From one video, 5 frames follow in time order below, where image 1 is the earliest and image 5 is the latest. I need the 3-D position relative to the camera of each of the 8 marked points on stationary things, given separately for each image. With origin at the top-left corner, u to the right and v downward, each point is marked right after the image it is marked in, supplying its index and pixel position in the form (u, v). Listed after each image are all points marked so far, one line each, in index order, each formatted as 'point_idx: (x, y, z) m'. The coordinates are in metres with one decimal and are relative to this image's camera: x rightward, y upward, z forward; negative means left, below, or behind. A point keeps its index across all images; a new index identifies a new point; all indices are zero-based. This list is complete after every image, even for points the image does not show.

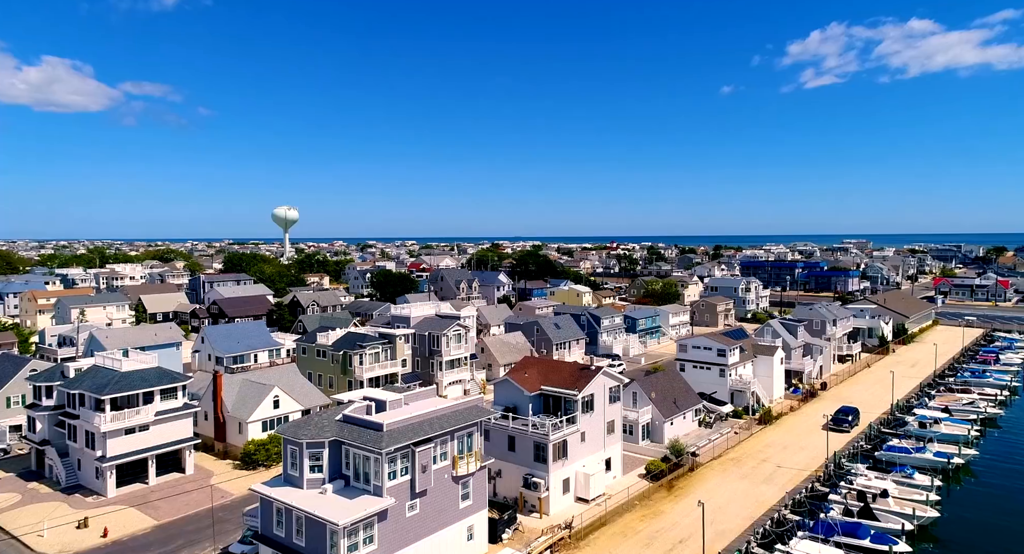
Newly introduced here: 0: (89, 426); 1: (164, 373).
0: (-10.6, -3.7, +18.1) m
1: (-9.3, -2.6, +19.3) m
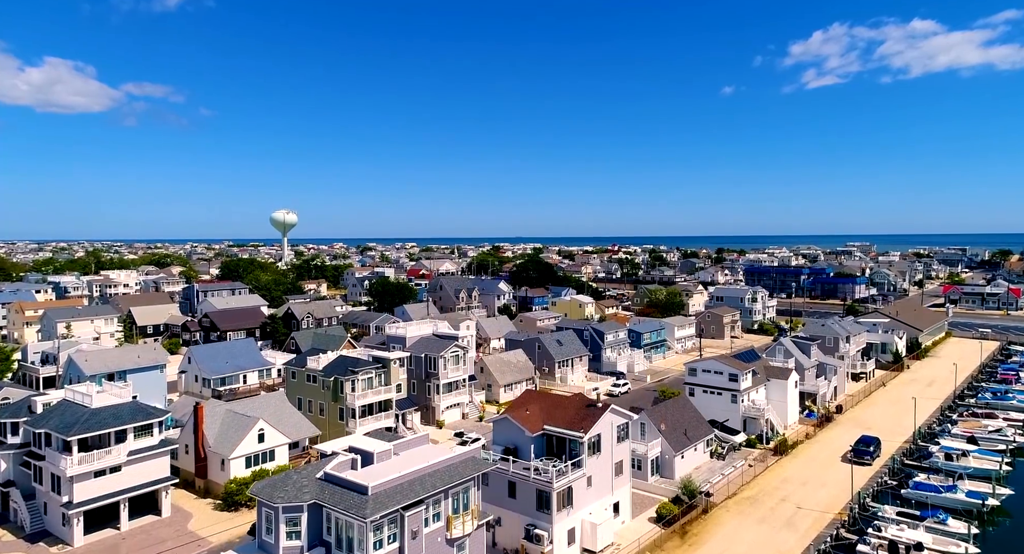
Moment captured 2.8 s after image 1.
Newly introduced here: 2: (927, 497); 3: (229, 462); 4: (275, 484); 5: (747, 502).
0: (-10.6, -4.4, +16.7) m
1: (-9.3, -3.3, +18.0) m
2: (+10.9, -5.8, +19.0) m
3: (-7.6, -5.0, +19.4) m
4: (-4.0, -3.5, +12.2) m
5: (+6.2, -5.9, +19.1) m
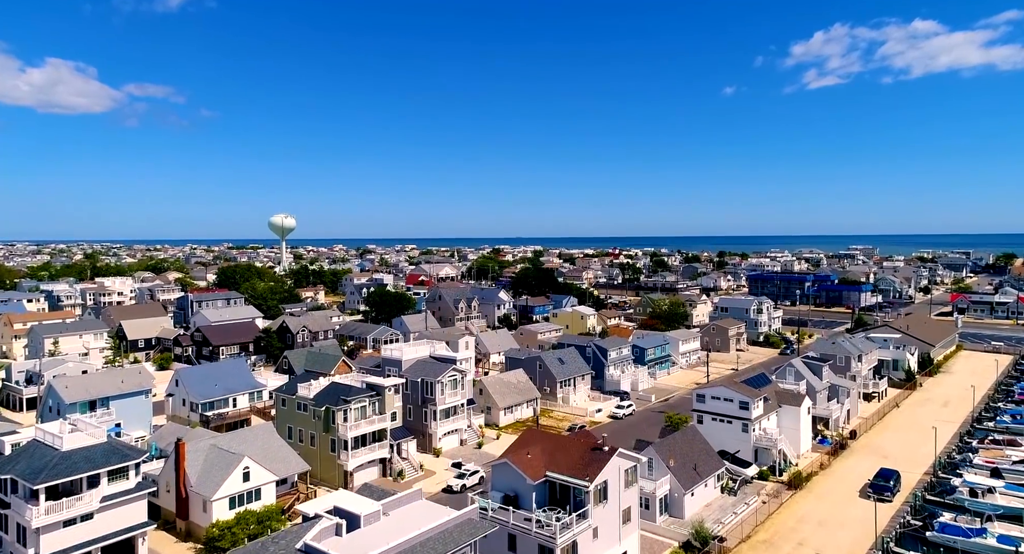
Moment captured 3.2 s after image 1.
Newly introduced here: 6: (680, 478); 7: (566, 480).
0: (-10.6, -5.2, +15.6) m
1: (-9.3, -4.0, +16.8) m
2: (+10.9, -6.5, +17.9) m
3: (-7.6, -5.7, +18.3) m
4: (-4.0, -4.2, +11.1) m
5: (+6.2, -6.7, +17.9) m
6: (+4.6, -5.5, +19.7) m
7: (+1.1, -4.3, +15.2) m
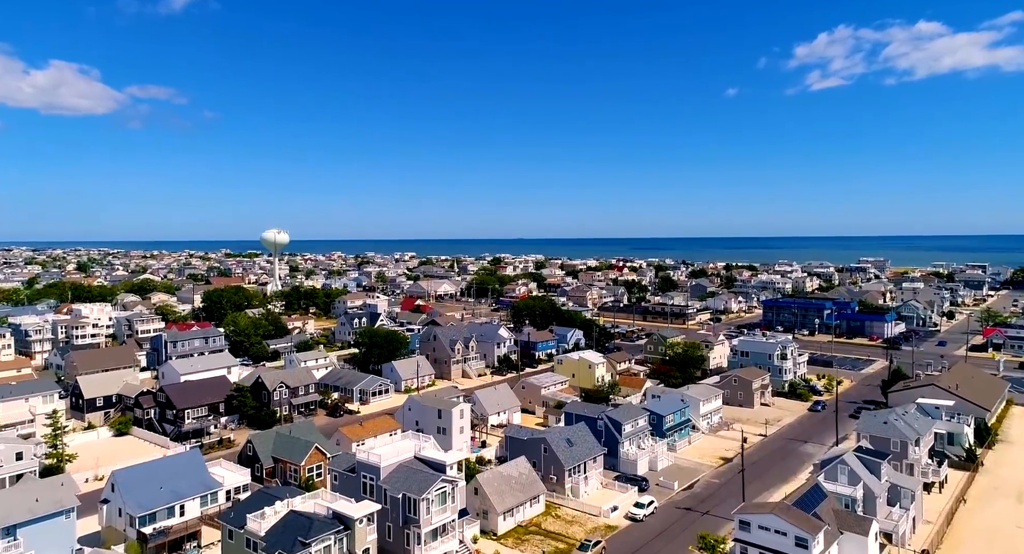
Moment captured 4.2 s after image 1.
0: (-10.6, -8.0, +11.0) m
1: (-9.3, -6.8, +12.2) m
2: (+10.9, -9.3, +13.2) m
3: (-7.6, -8.5, +13.7) m
4: (-4.0, -7.0, +6.5) m
5: (+6.2, -9.4, +13.3) m
6: (+4.6, -8.2, +15.1) m
7: (+1.1, -7.0, +10.7) m
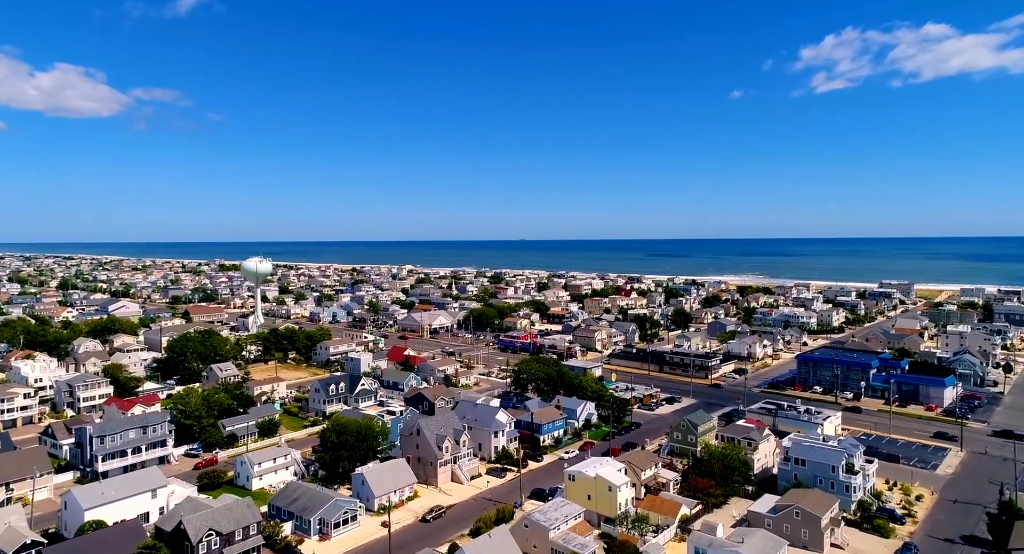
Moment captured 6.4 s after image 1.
0: (-10.7, -12.8, +1.6) m
1: (-9.4, -11.7, +2.8) m
2: (+10.8, -14.1, +3.7) m
3: (-7.7, -13.4, +4.2) m
4: (-4.1, -11.9, -3.0) m
5: (+6.1, -14.3, +3.8) m
6: (+4.5, -13.1, +5.6) m
7: (+1.0, -11.9, +1.2) m
